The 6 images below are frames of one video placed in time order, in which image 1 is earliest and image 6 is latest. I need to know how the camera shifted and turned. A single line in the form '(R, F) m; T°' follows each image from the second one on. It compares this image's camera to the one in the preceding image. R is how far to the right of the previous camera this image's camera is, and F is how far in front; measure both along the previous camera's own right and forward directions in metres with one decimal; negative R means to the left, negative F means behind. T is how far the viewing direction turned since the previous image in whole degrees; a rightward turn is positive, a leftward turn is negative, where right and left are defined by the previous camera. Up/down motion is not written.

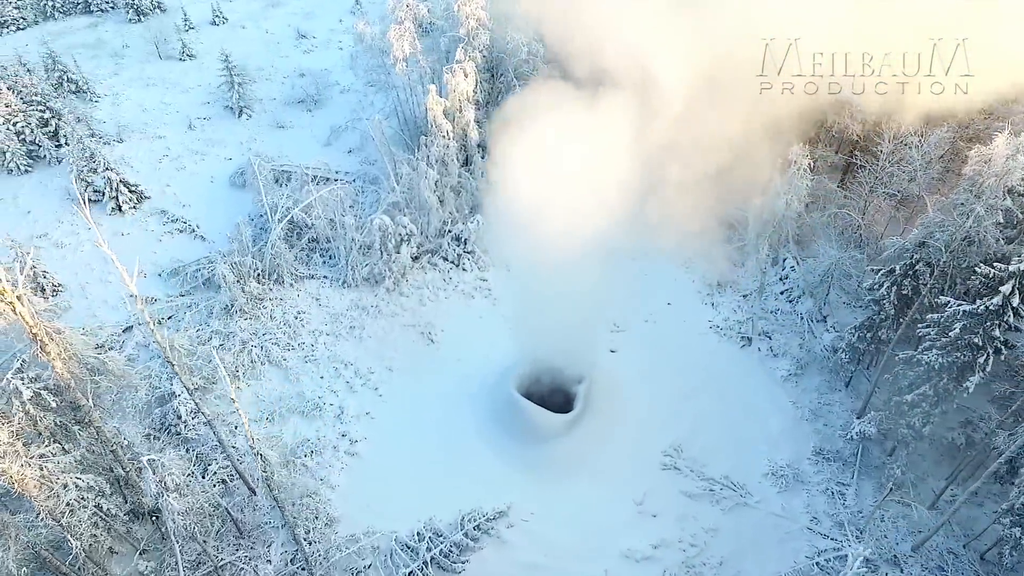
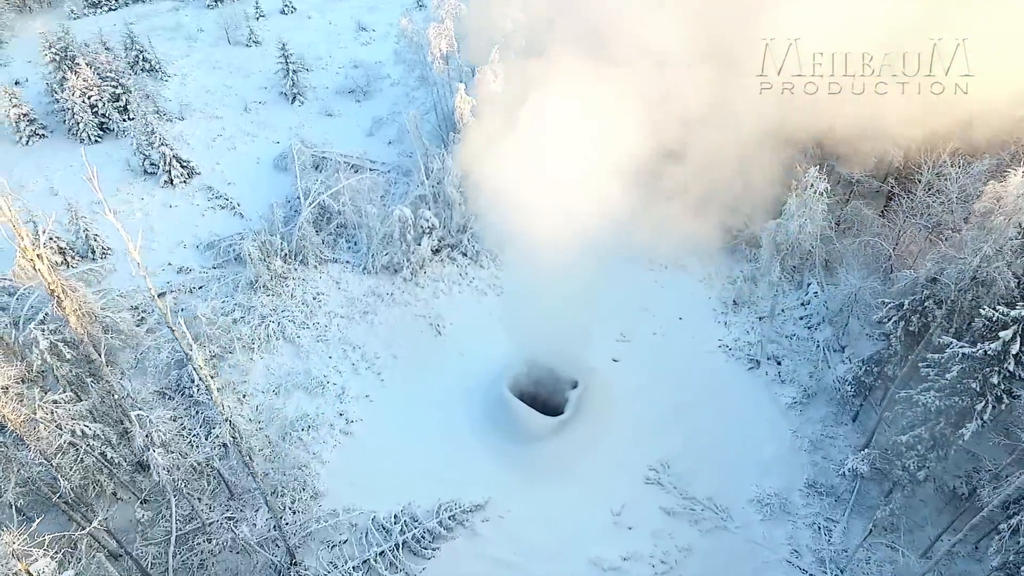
(+1.8, -0.2) m; -6°
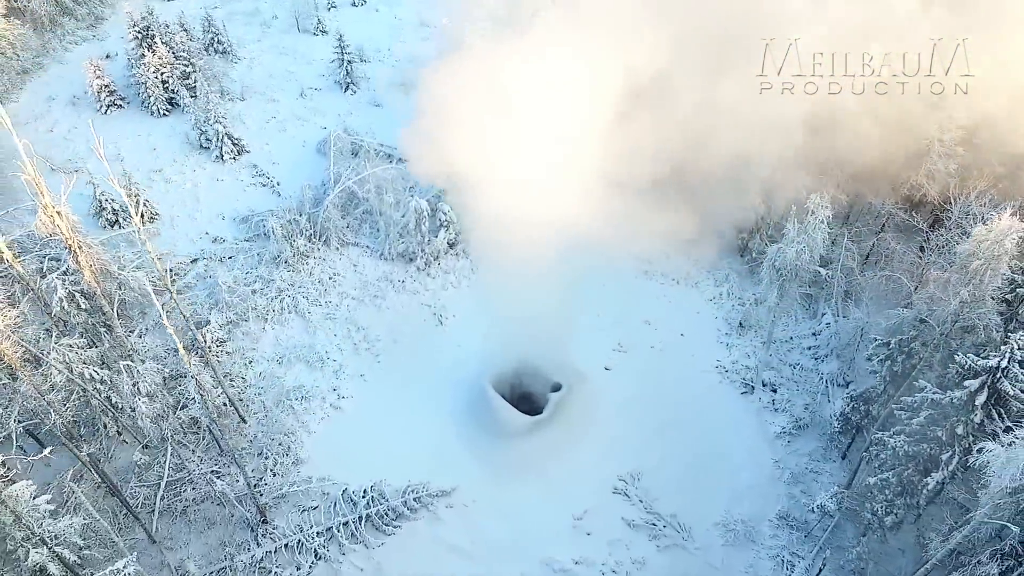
(+2.4, -0.3) m; -6°
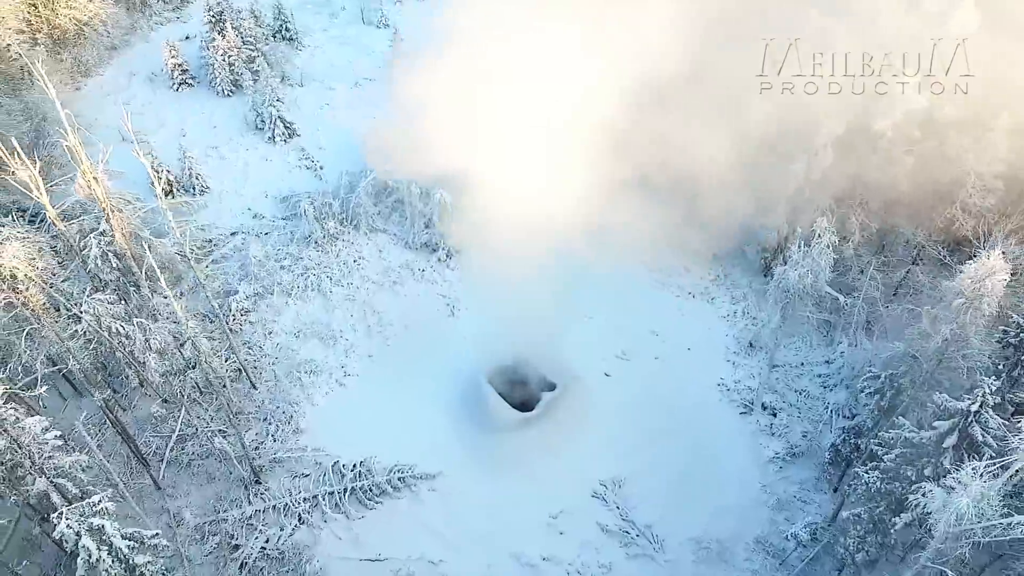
(+1.8, -0.4) m; -6°
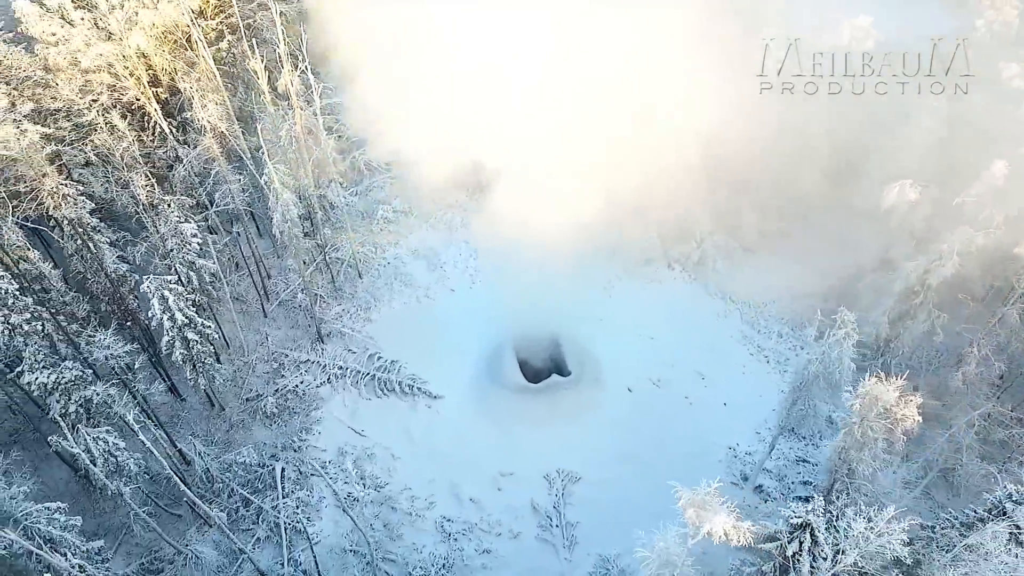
(+6.9, -0.5) m; -23°
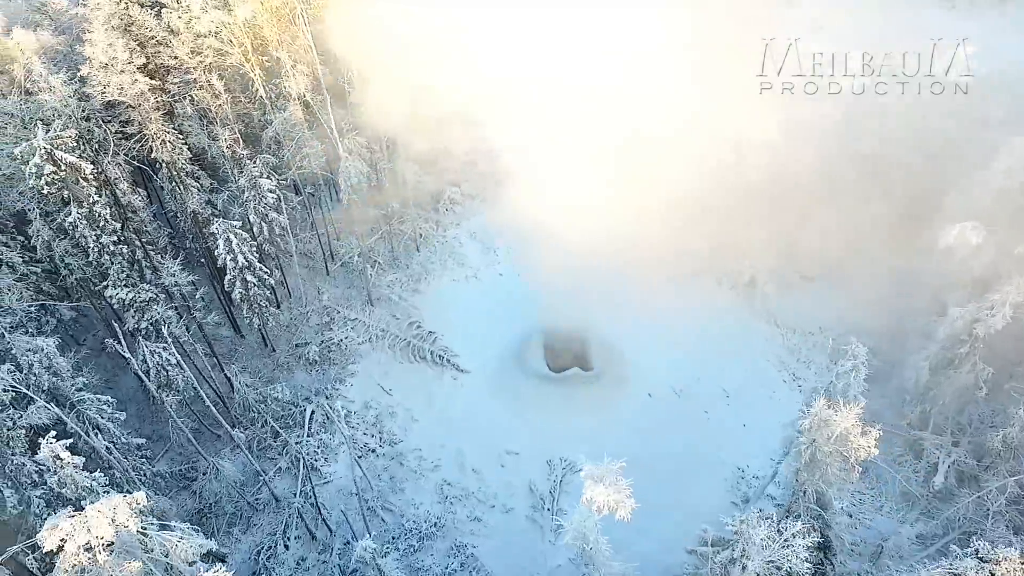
(+2.1, -0.6) m; -9°
